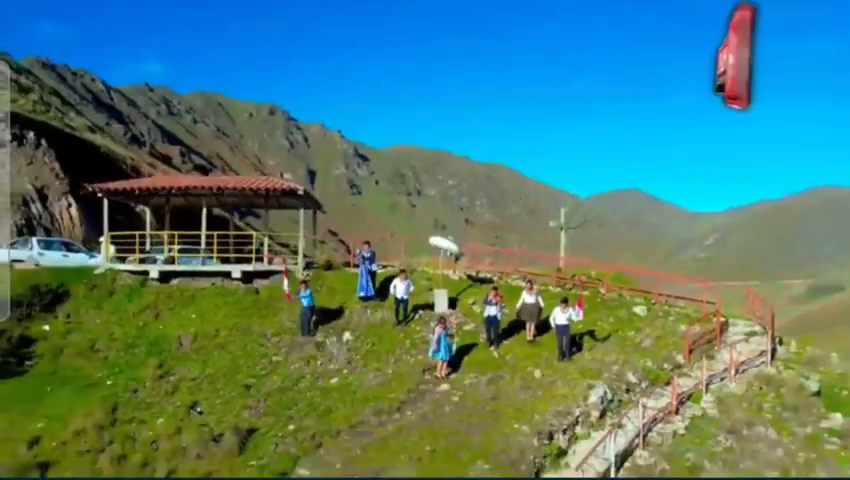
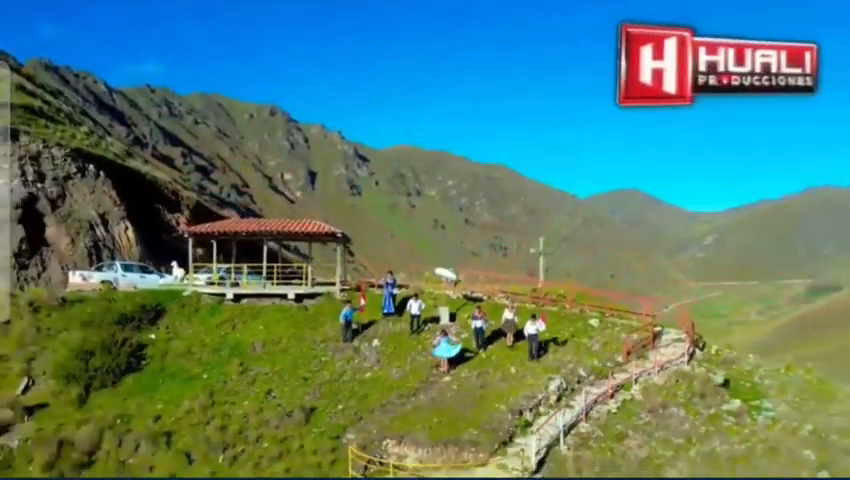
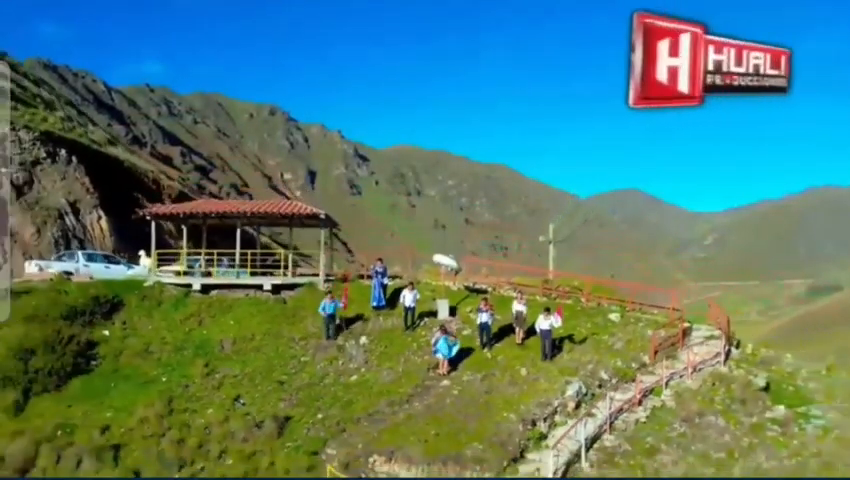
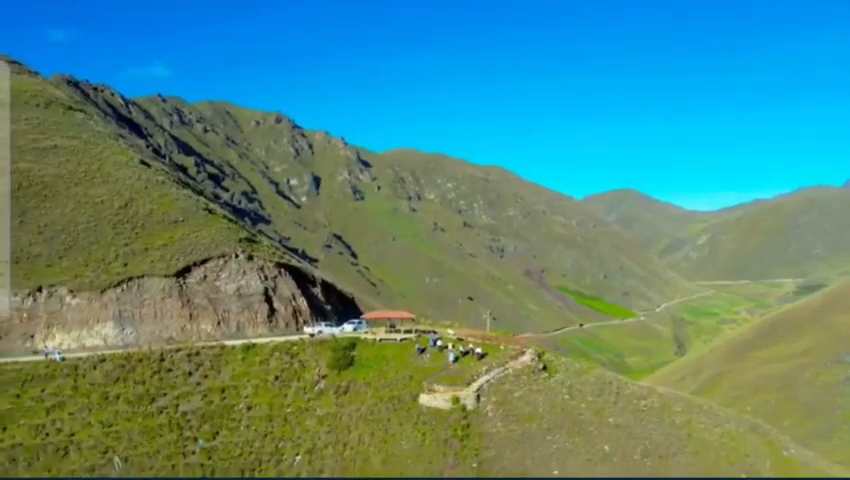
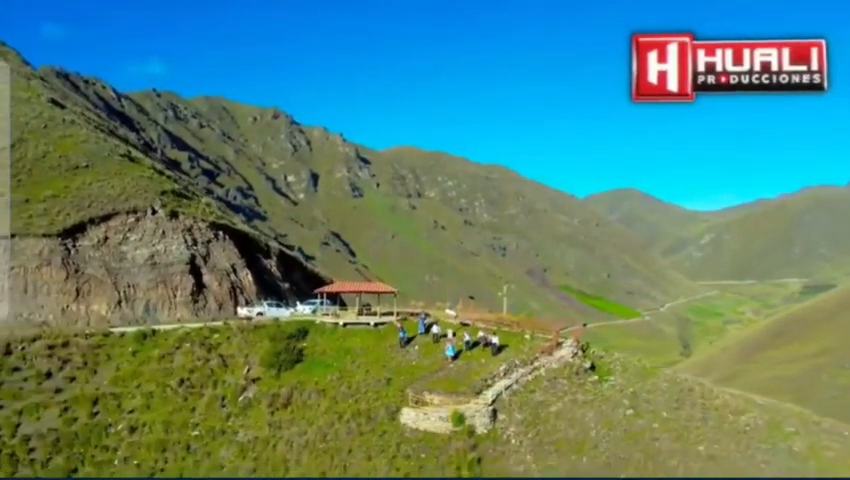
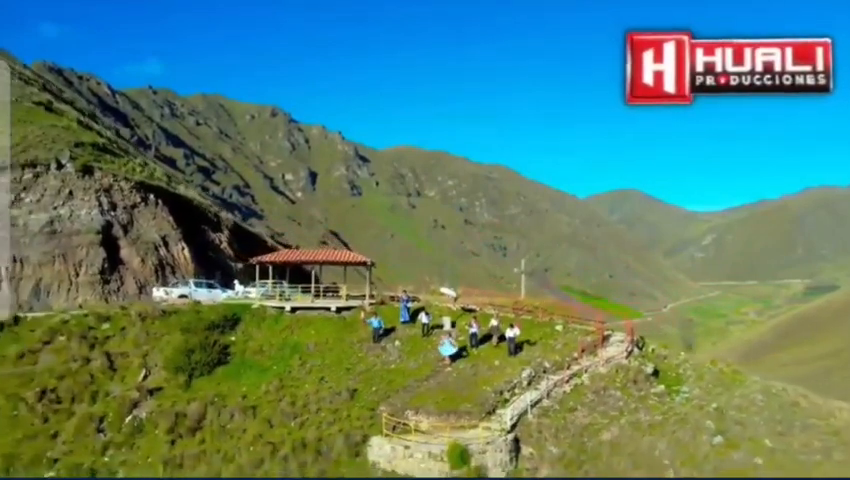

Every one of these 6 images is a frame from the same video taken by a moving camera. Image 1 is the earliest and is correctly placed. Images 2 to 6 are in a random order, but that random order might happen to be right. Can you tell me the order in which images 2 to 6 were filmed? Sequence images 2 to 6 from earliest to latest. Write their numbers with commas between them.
3, 2, 6, 5, 4
